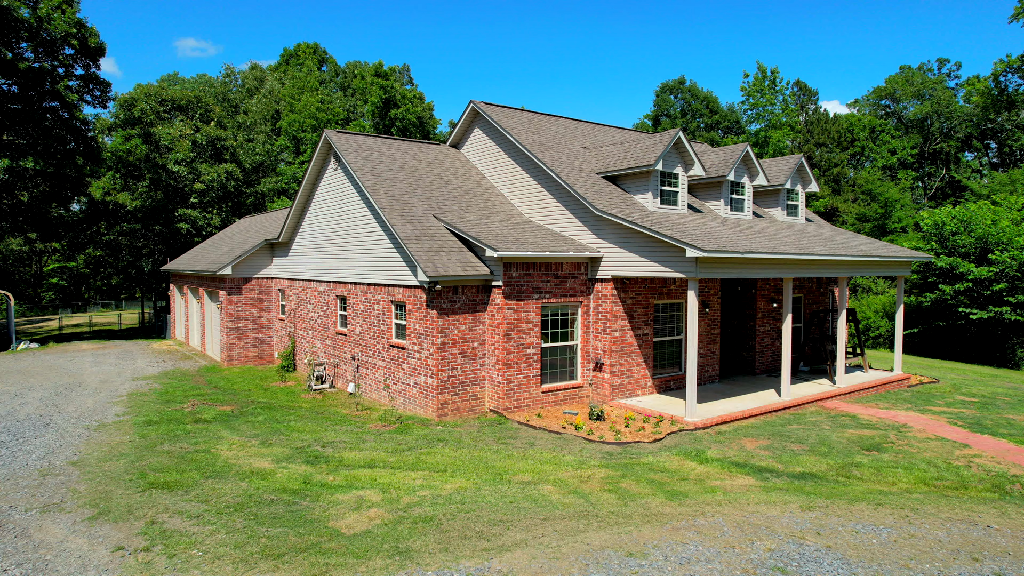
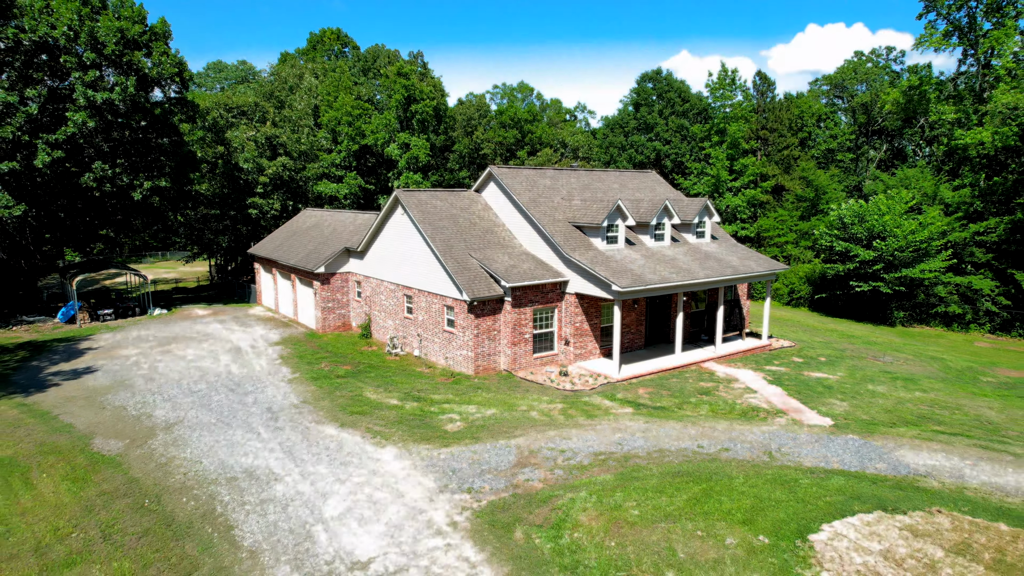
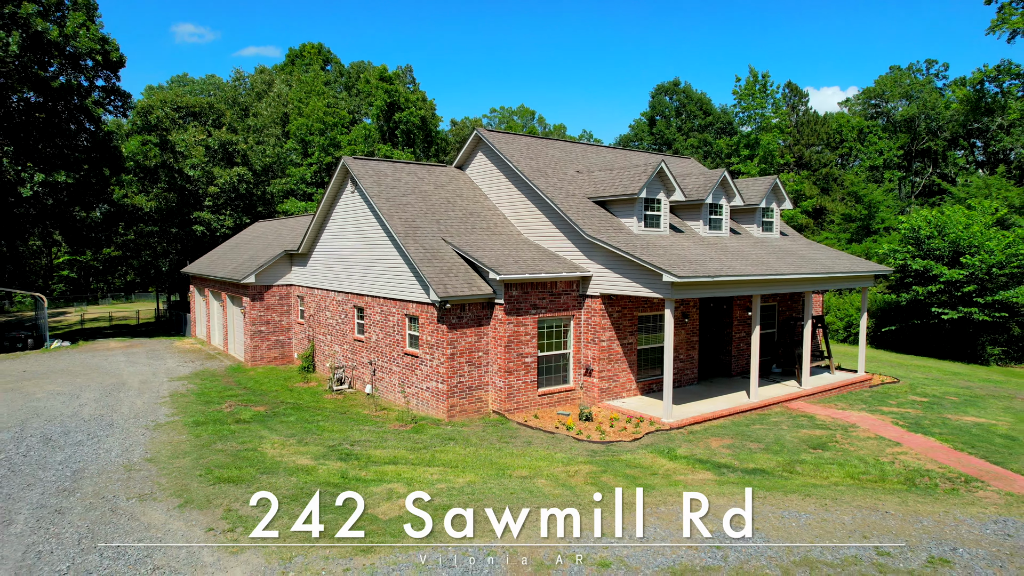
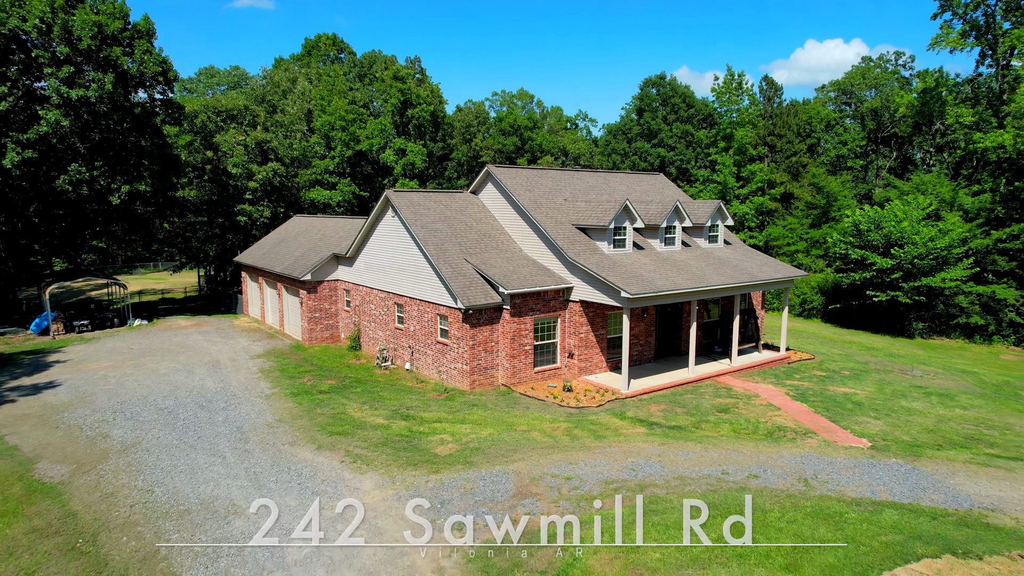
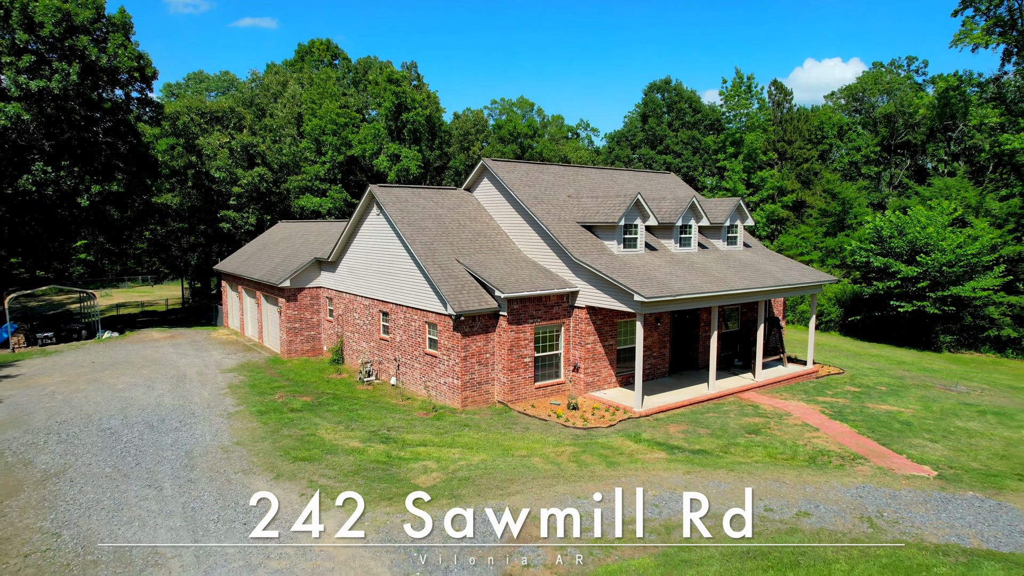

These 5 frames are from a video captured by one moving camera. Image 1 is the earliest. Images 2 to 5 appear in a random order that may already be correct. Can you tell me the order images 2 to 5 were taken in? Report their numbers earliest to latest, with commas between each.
3, 5, 4, 2
